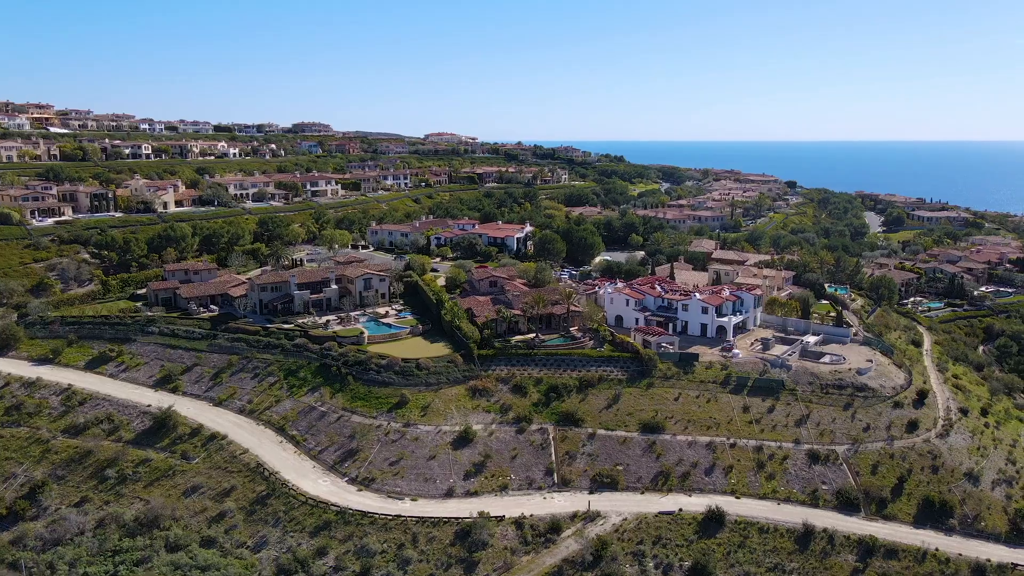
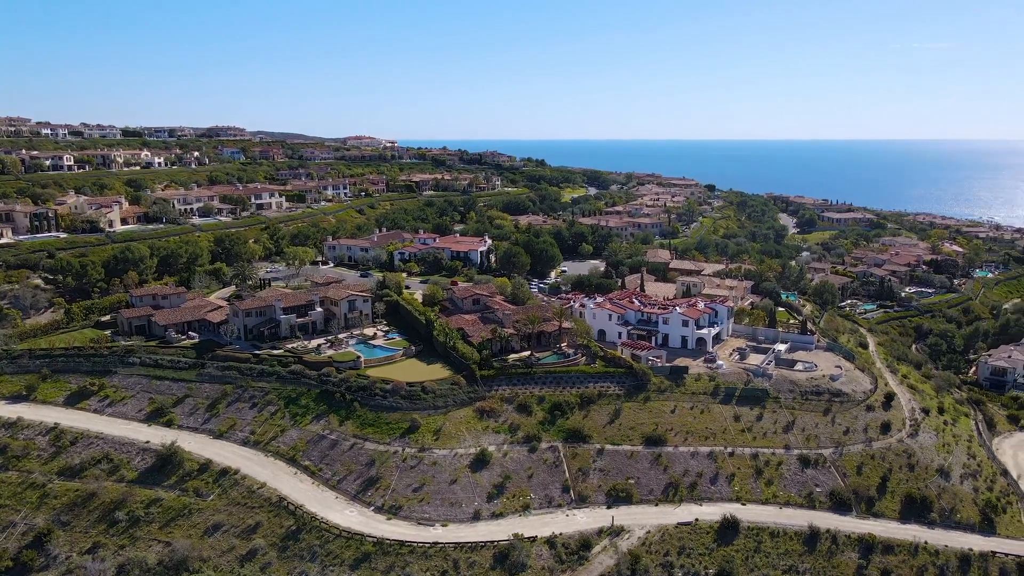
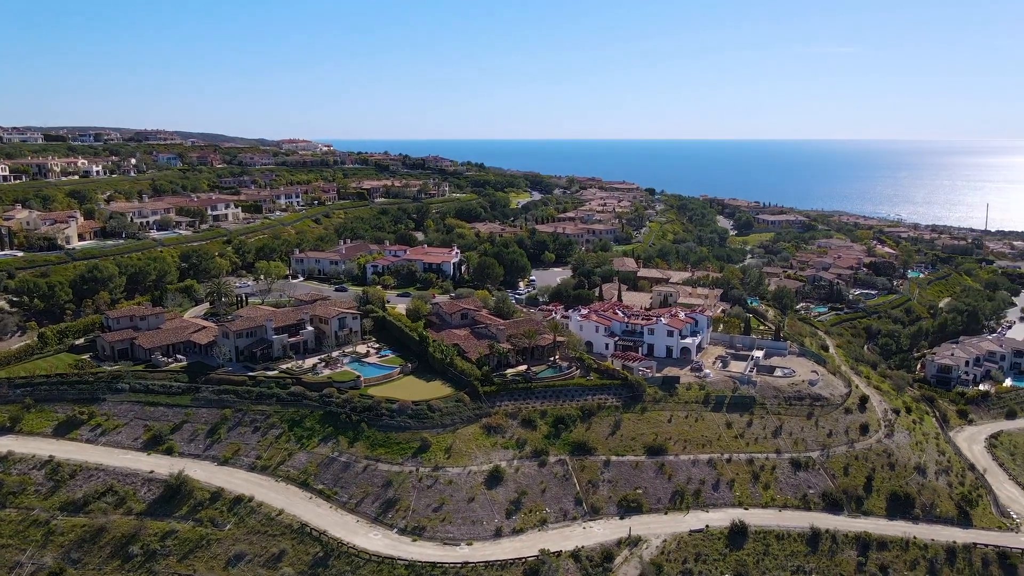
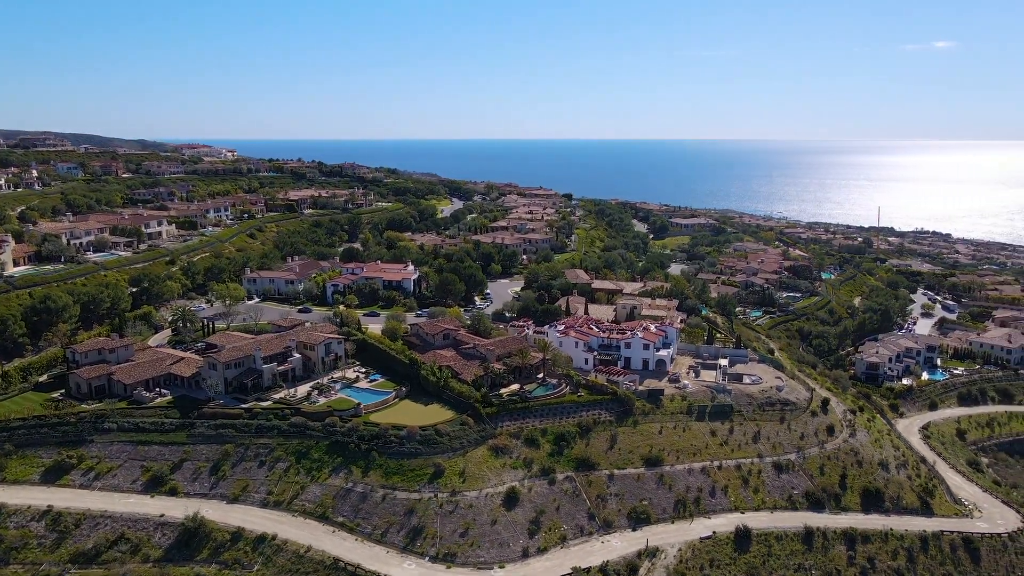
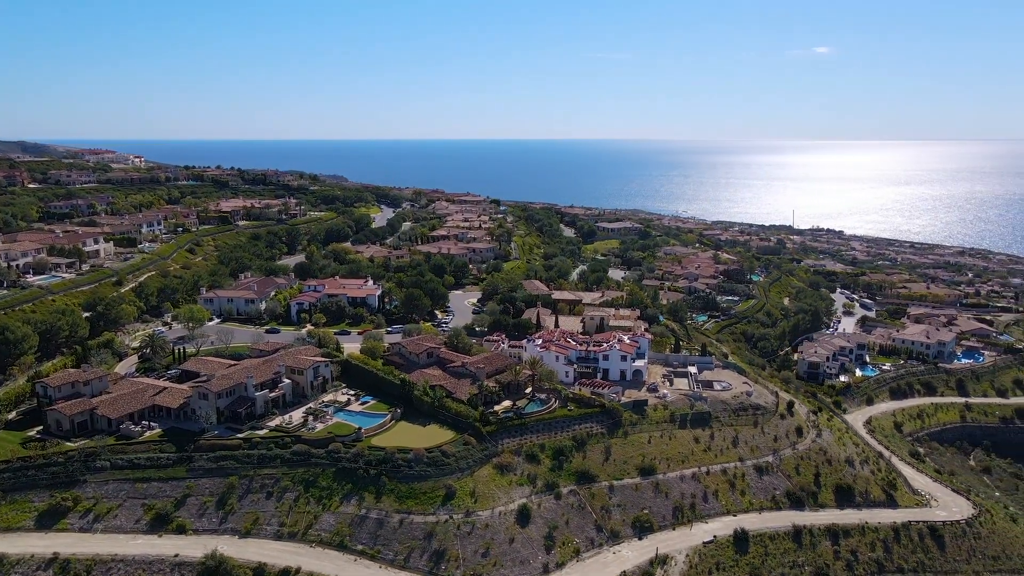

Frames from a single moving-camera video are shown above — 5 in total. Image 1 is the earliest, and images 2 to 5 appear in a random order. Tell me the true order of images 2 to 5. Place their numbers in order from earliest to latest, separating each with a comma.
2, 3, 4, 5
